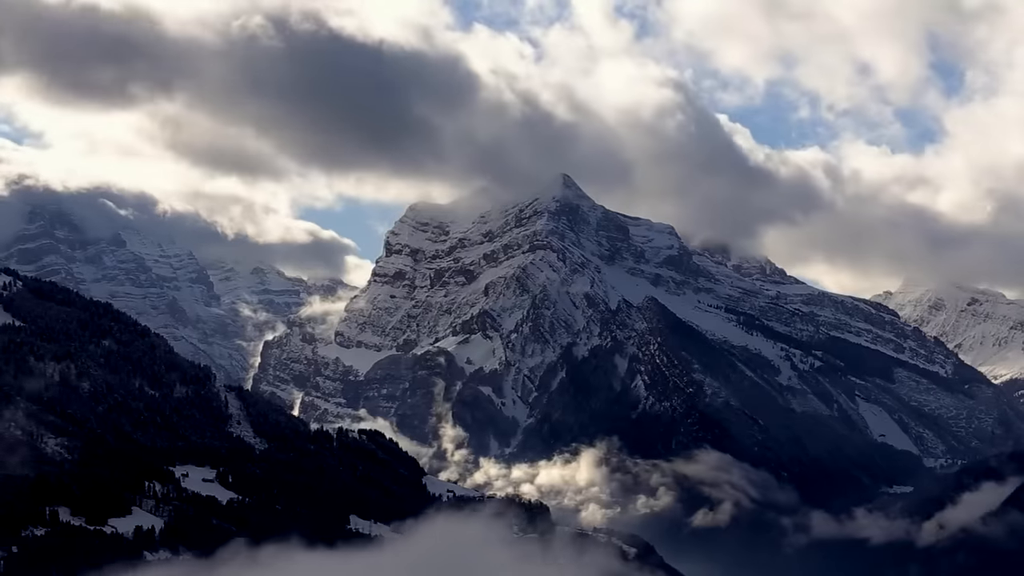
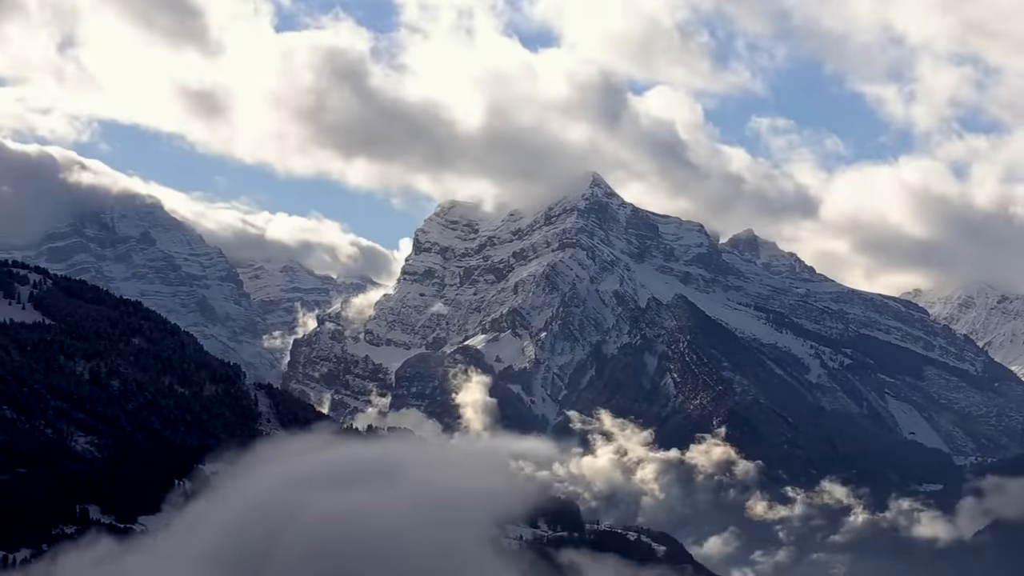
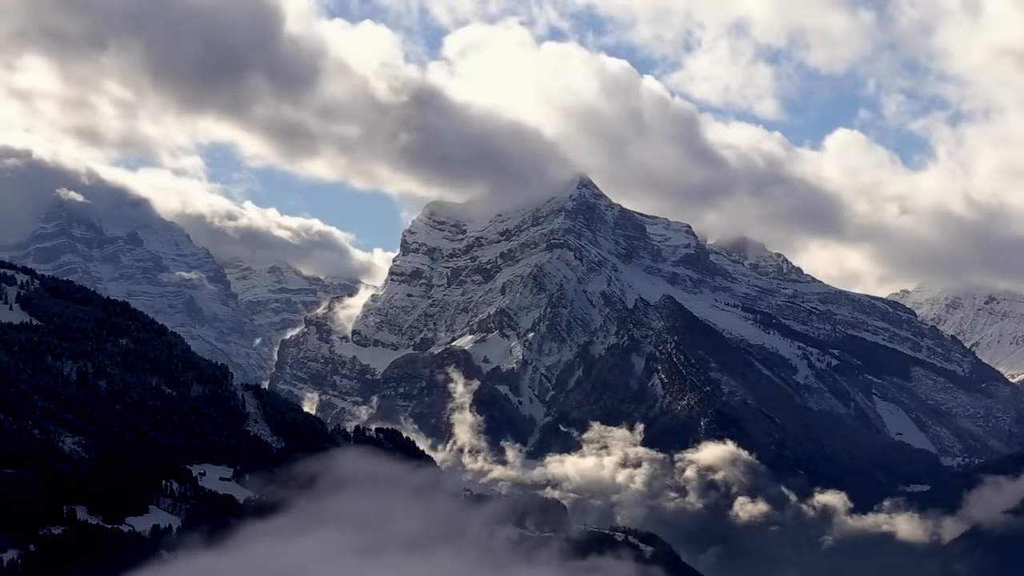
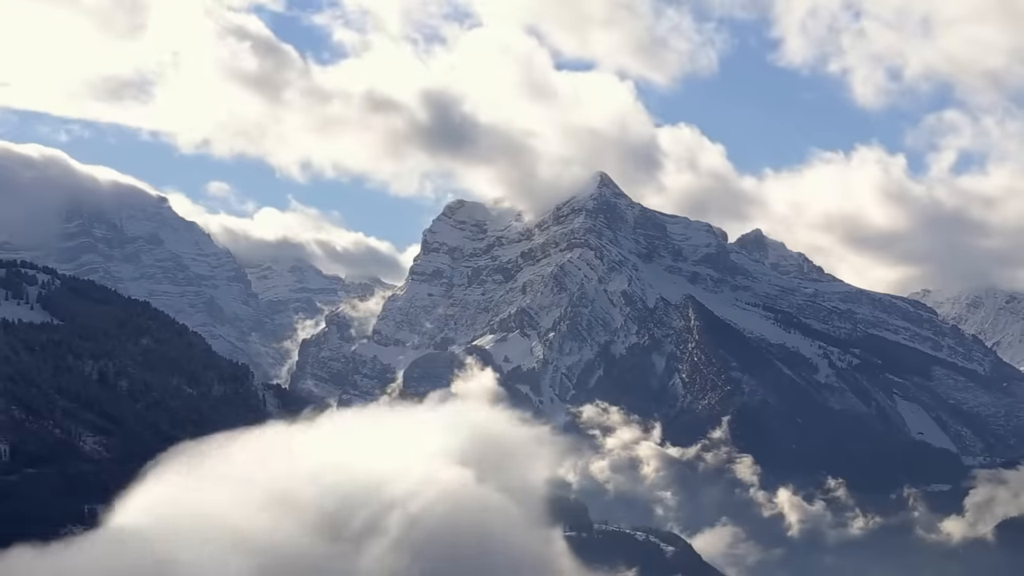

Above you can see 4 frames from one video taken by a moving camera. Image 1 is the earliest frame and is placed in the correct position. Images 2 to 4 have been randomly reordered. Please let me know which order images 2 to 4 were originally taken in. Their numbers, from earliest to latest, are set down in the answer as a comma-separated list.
3, 2, 4
